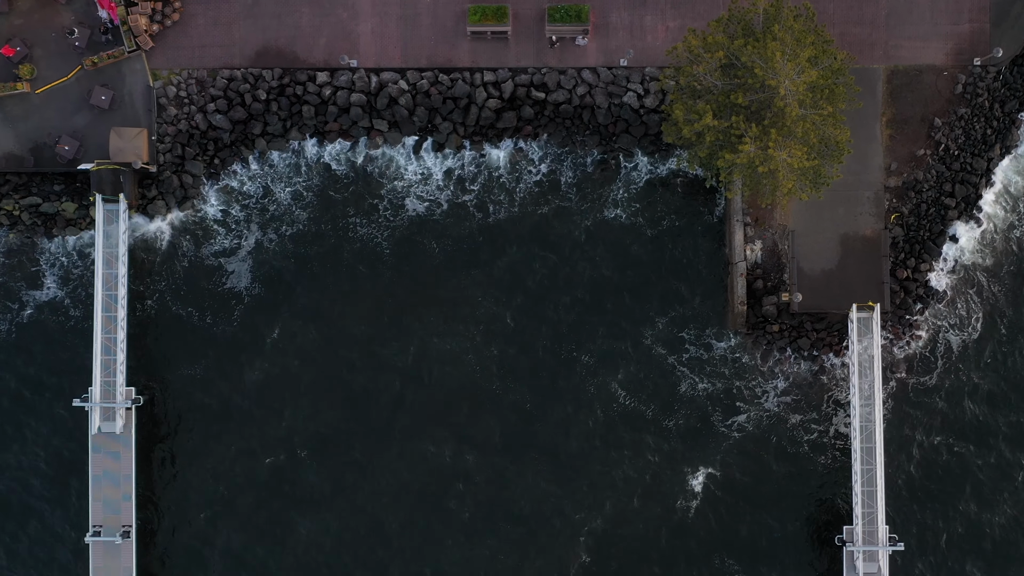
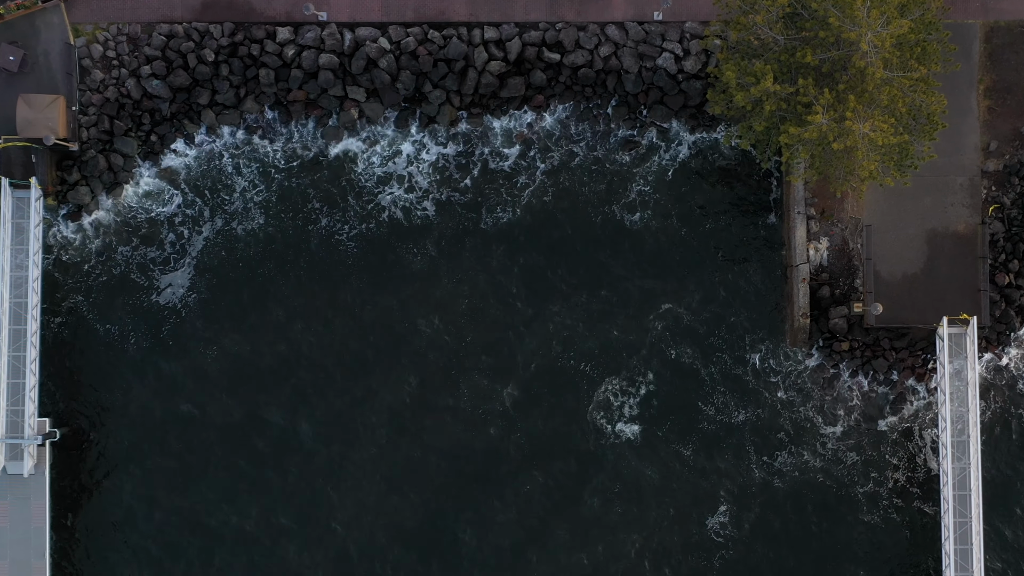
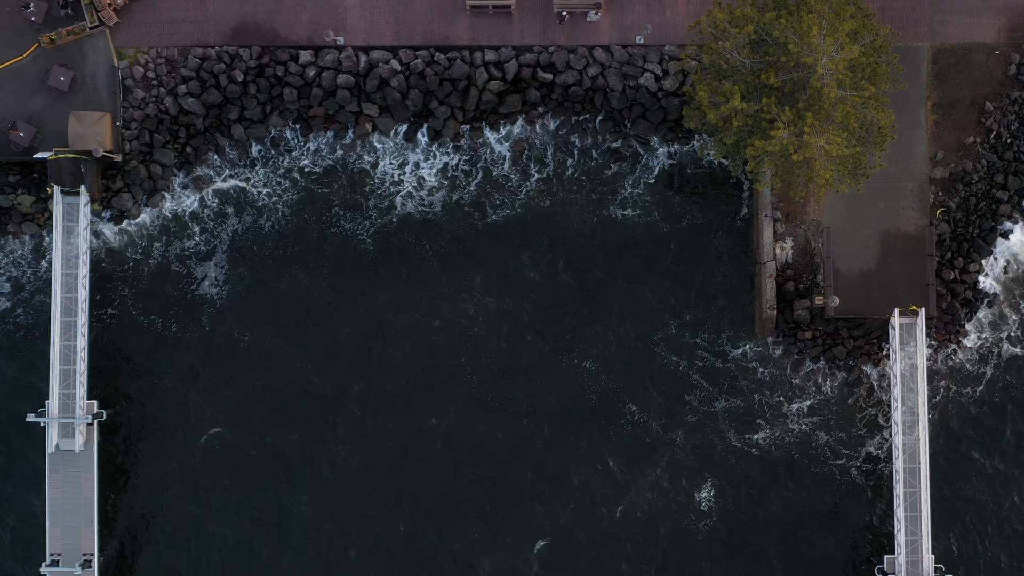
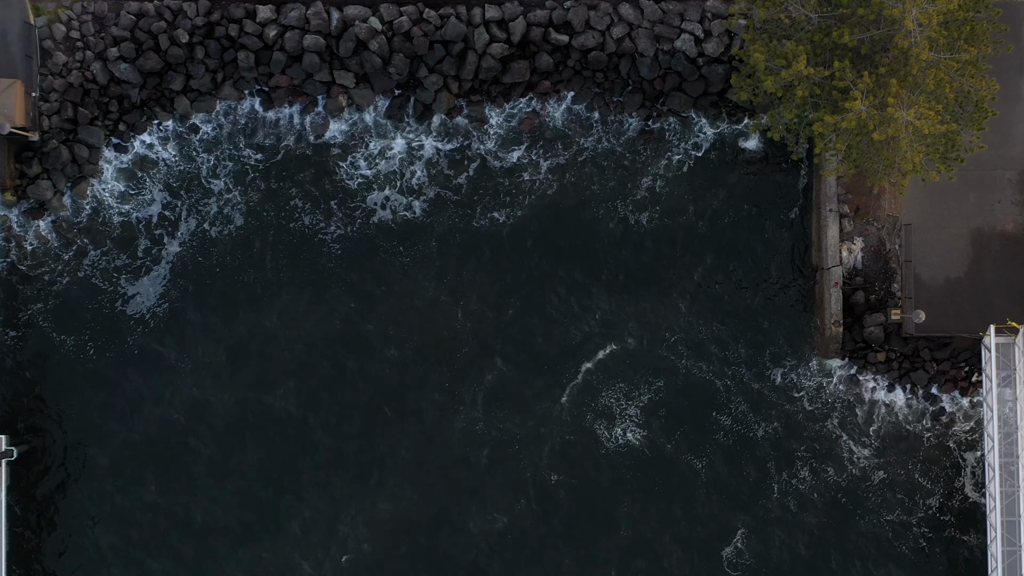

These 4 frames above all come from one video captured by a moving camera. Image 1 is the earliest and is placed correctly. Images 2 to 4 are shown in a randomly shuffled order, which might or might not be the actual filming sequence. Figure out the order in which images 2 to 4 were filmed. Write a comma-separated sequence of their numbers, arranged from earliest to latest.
3, 2, 4
